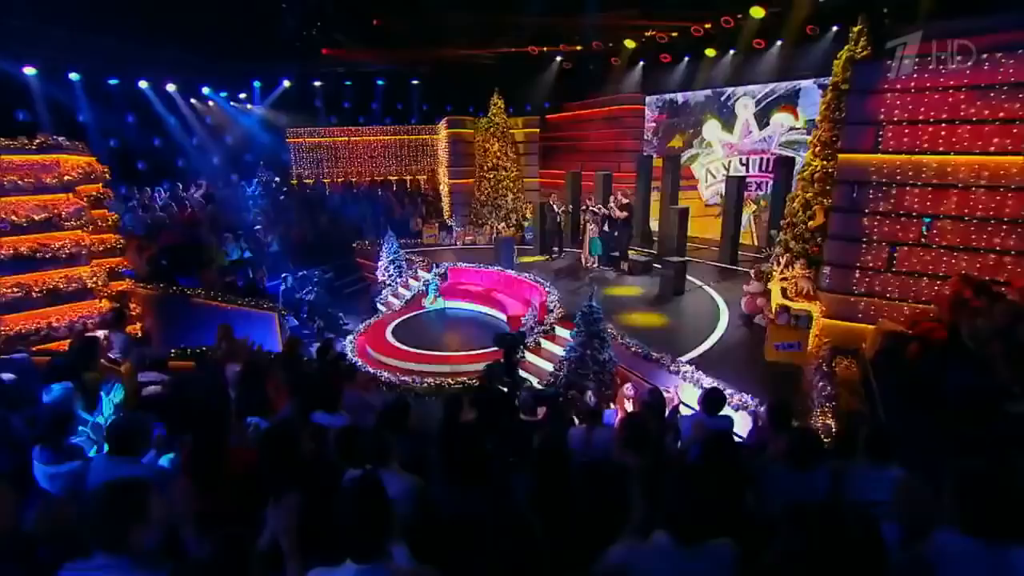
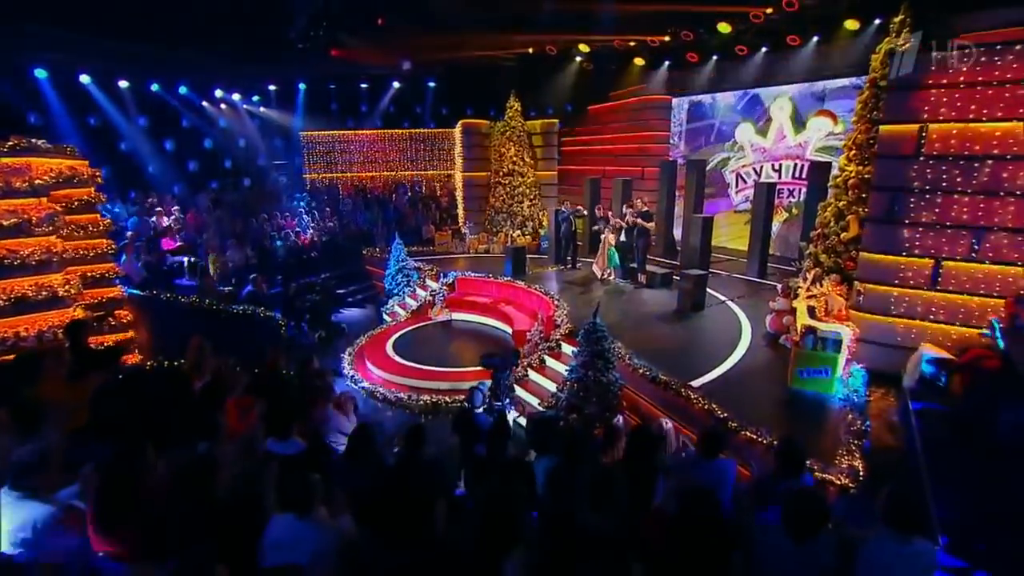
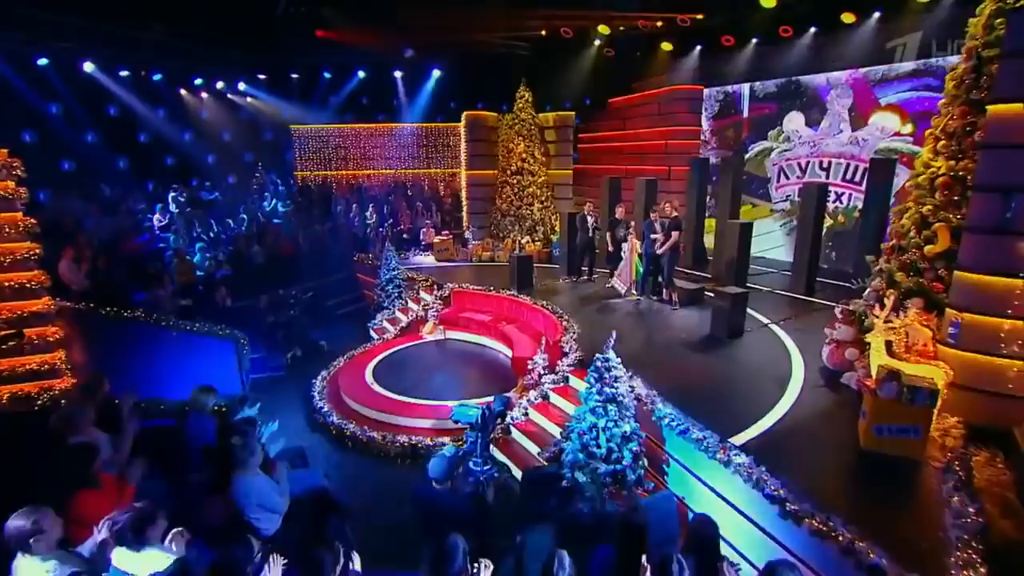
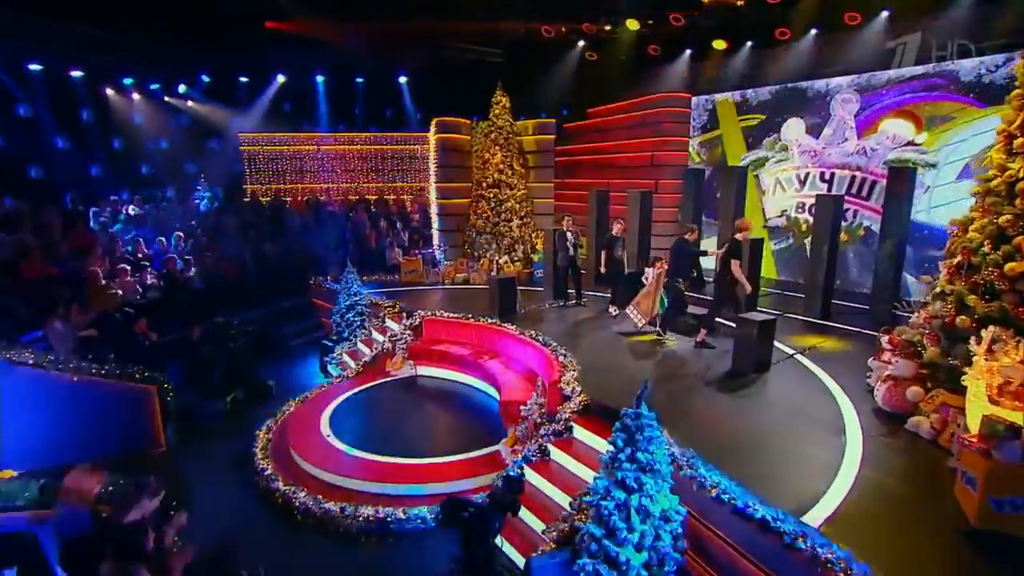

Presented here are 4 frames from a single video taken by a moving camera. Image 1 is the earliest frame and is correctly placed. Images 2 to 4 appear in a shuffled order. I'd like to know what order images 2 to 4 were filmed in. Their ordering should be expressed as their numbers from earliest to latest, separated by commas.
2, 3, 4
